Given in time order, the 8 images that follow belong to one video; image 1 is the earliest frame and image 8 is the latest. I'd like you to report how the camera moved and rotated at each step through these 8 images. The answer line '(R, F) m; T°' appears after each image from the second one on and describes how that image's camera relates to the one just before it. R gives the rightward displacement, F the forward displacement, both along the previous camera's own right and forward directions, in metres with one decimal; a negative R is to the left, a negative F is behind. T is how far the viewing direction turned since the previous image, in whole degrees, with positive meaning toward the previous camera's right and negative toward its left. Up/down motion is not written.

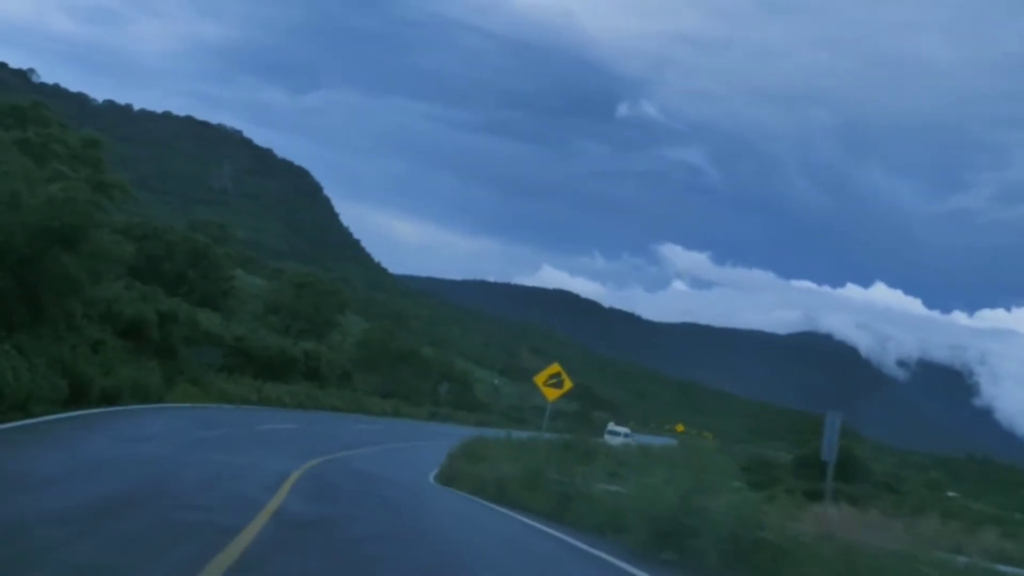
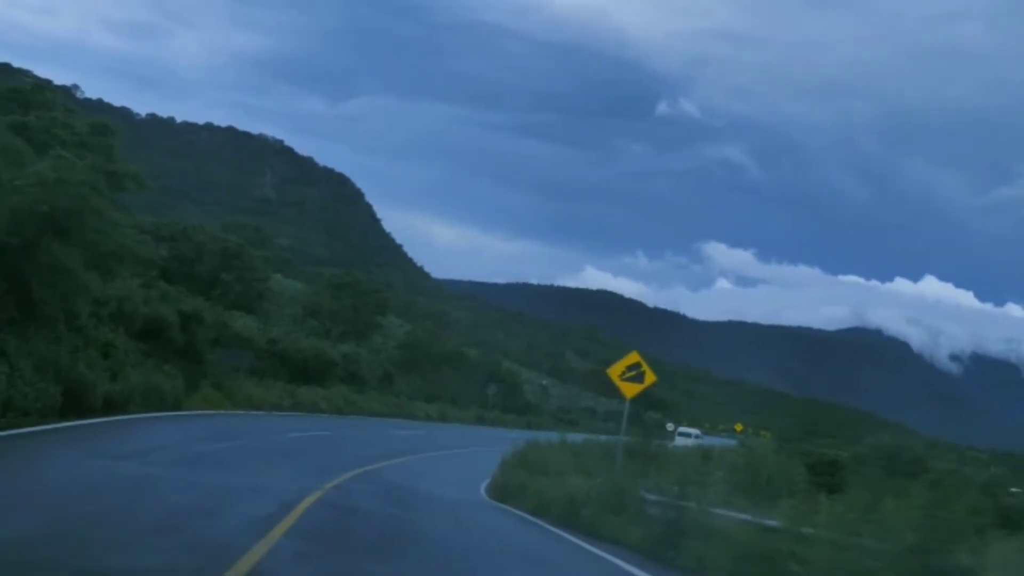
(-0.2, +2.1) m; -2°
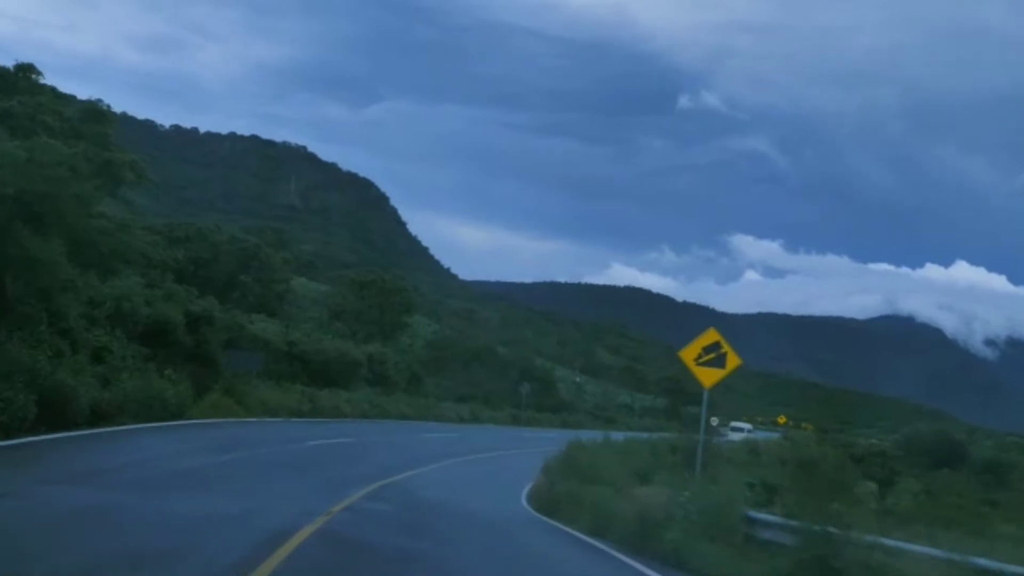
(-0.1, +1.8) m; -1°
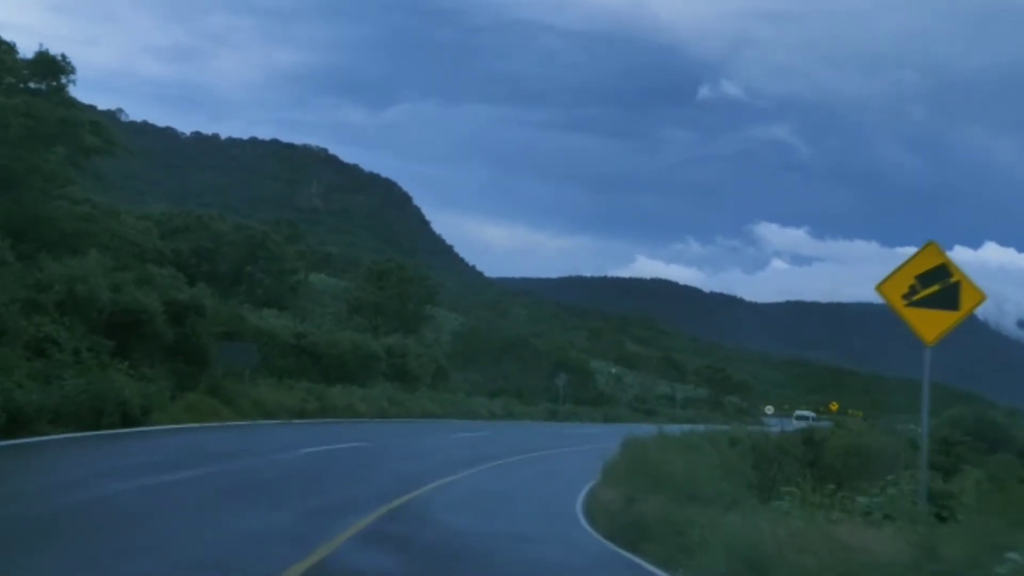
(-0.2, +3.1) m; -1°
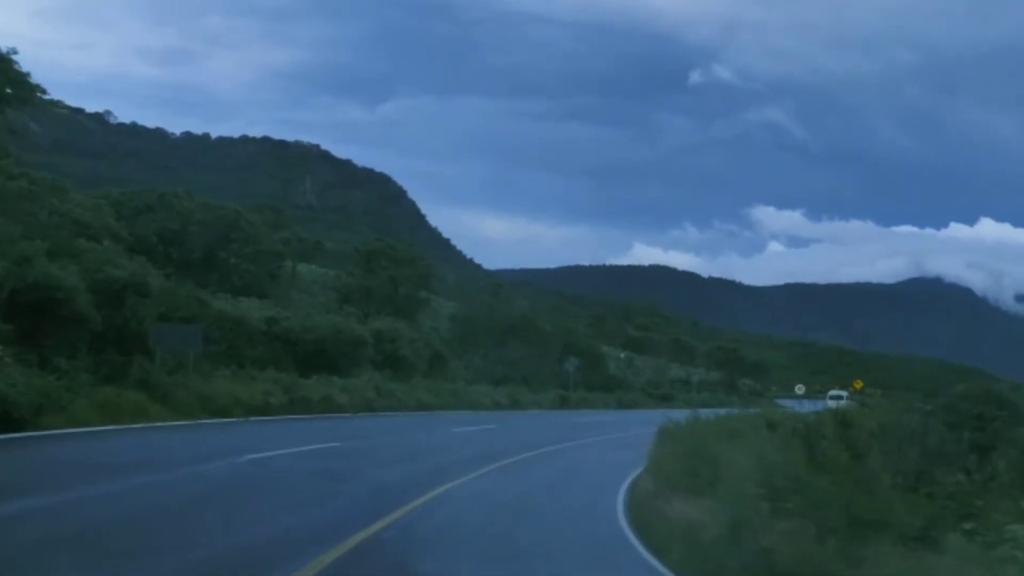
(-0.1, +3.1) m; 0°
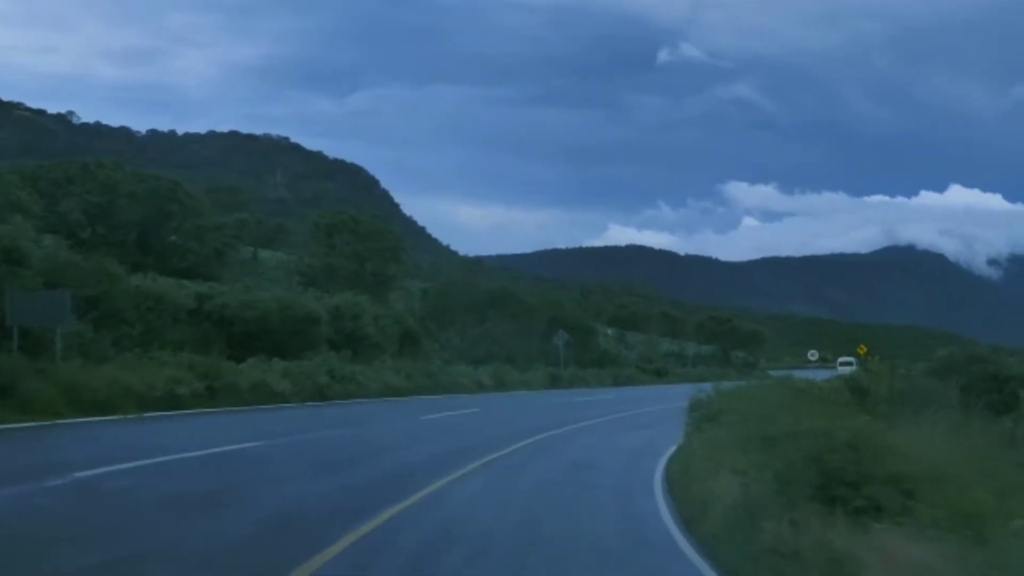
(0.0, +3.3) m; +1°
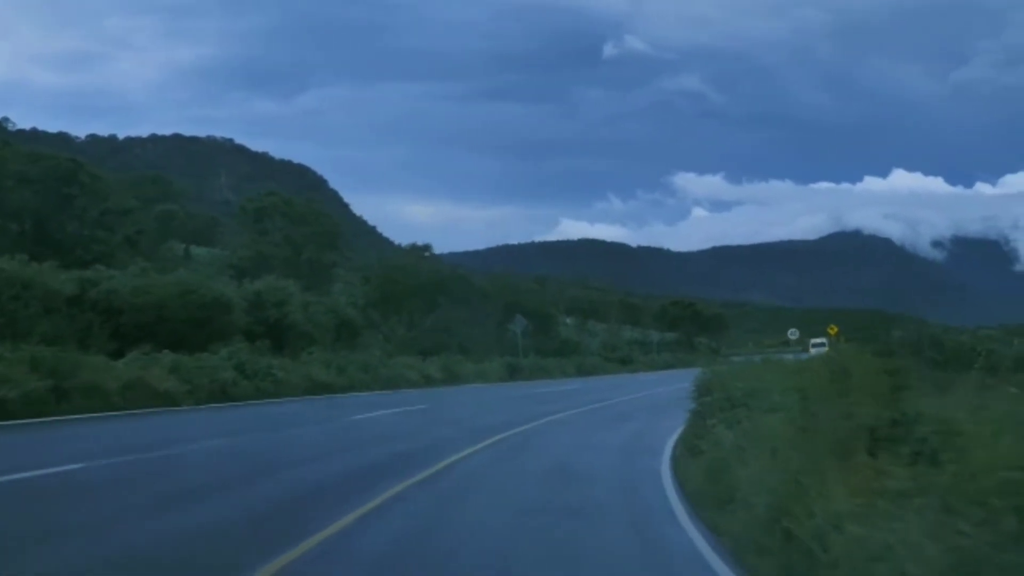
(0.0, +2.7) m; +2°
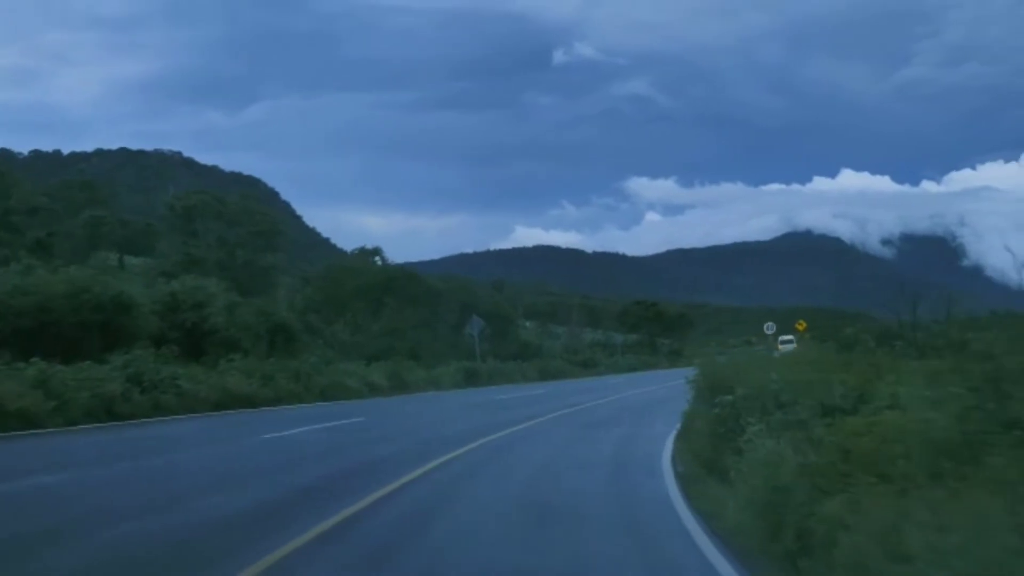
(0.0, +2.1) m; +2°
